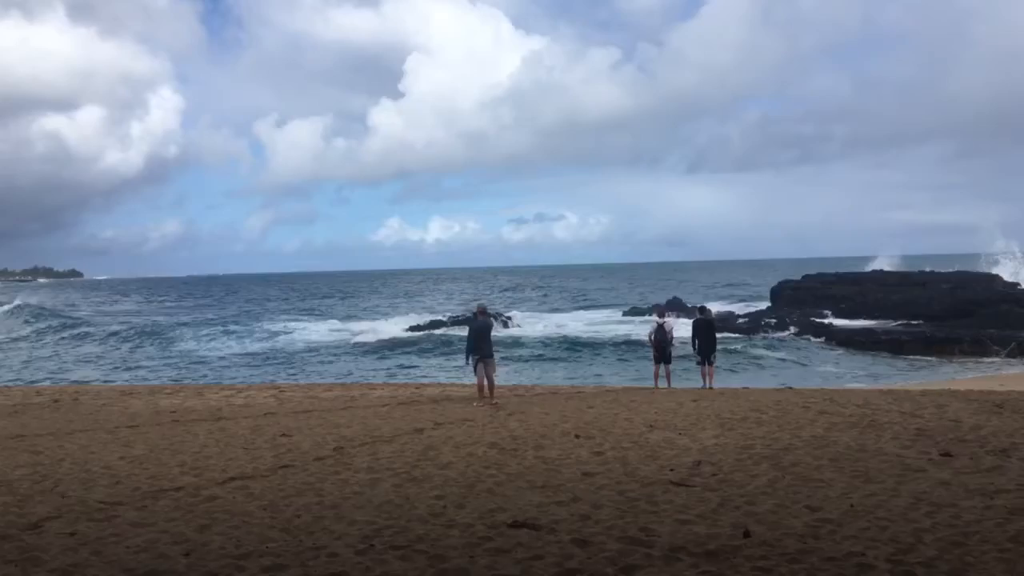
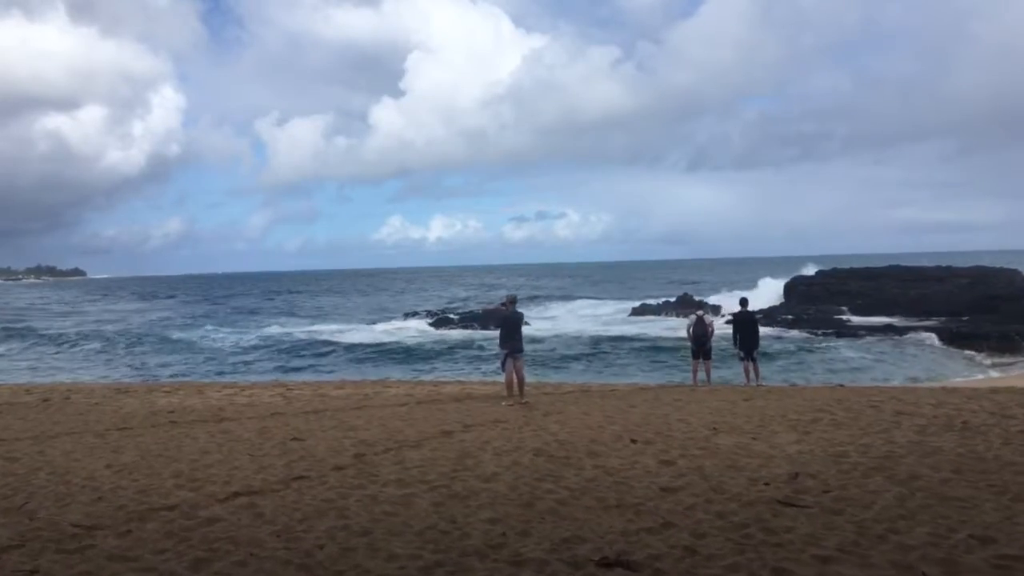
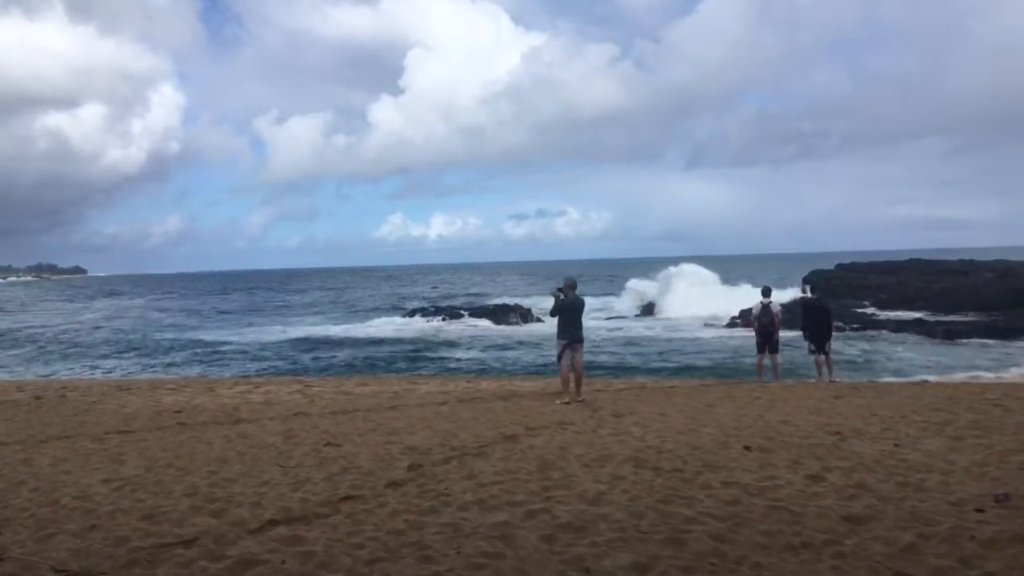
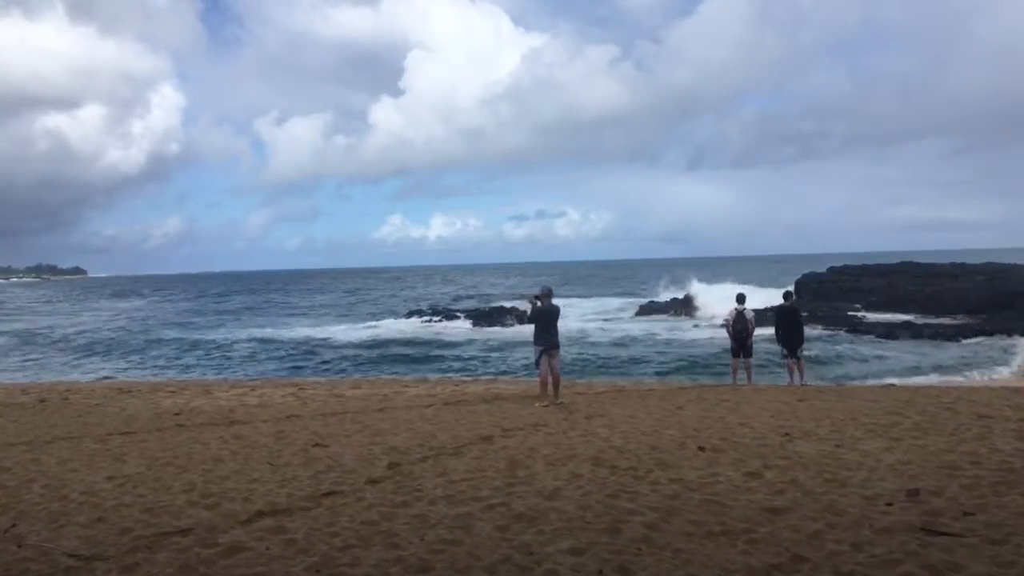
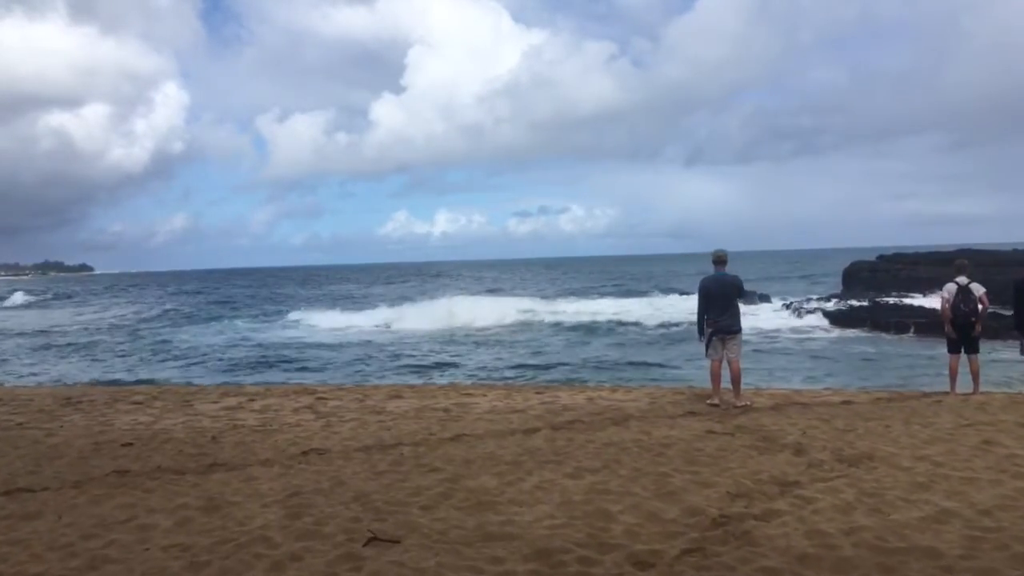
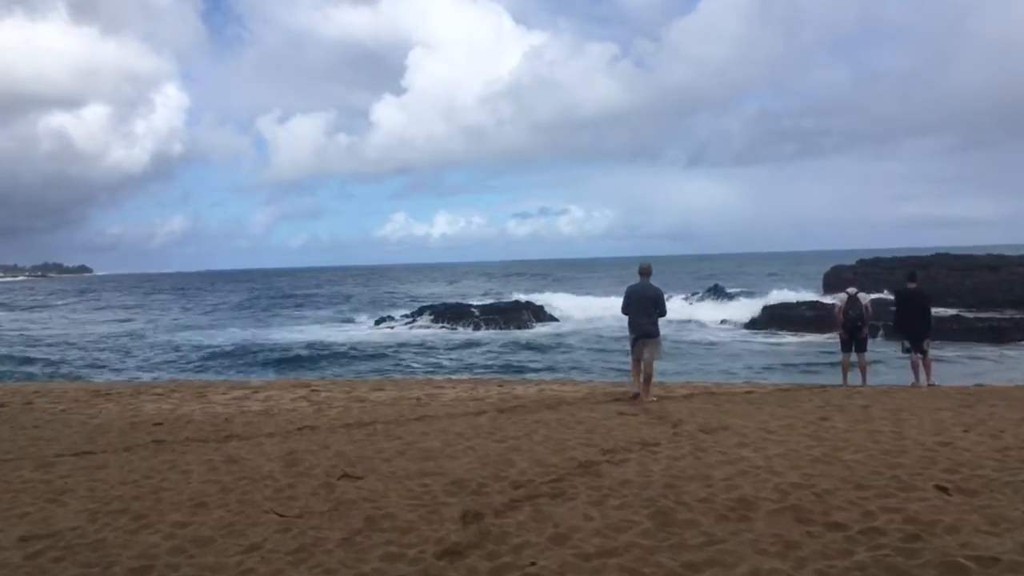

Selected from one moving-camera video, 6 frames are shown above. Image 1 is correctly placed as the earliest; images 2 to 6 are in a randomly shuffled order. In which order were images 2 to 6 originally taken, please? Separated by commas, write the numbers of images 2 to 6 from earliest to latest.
2, 4, 3, 6, 5
